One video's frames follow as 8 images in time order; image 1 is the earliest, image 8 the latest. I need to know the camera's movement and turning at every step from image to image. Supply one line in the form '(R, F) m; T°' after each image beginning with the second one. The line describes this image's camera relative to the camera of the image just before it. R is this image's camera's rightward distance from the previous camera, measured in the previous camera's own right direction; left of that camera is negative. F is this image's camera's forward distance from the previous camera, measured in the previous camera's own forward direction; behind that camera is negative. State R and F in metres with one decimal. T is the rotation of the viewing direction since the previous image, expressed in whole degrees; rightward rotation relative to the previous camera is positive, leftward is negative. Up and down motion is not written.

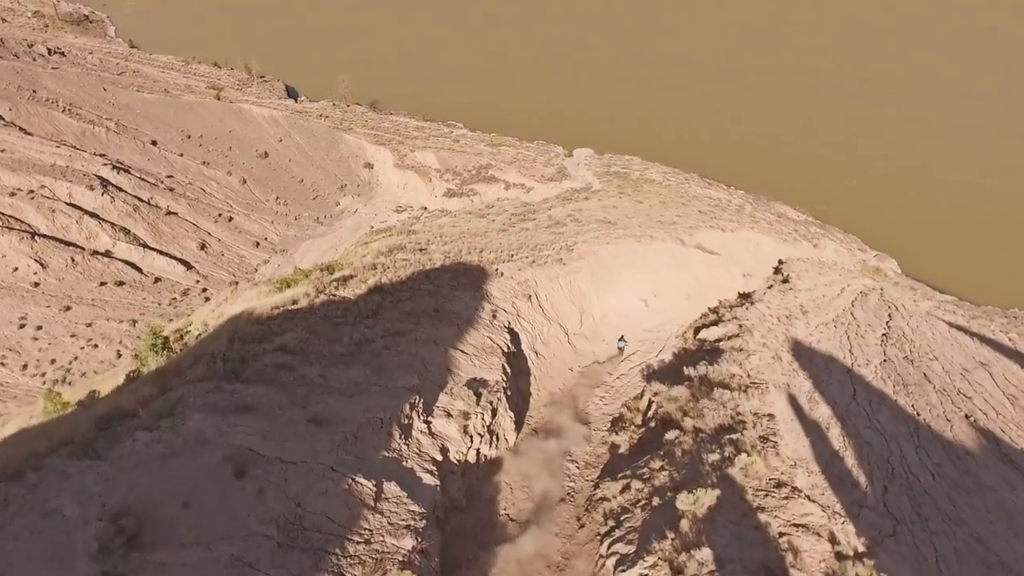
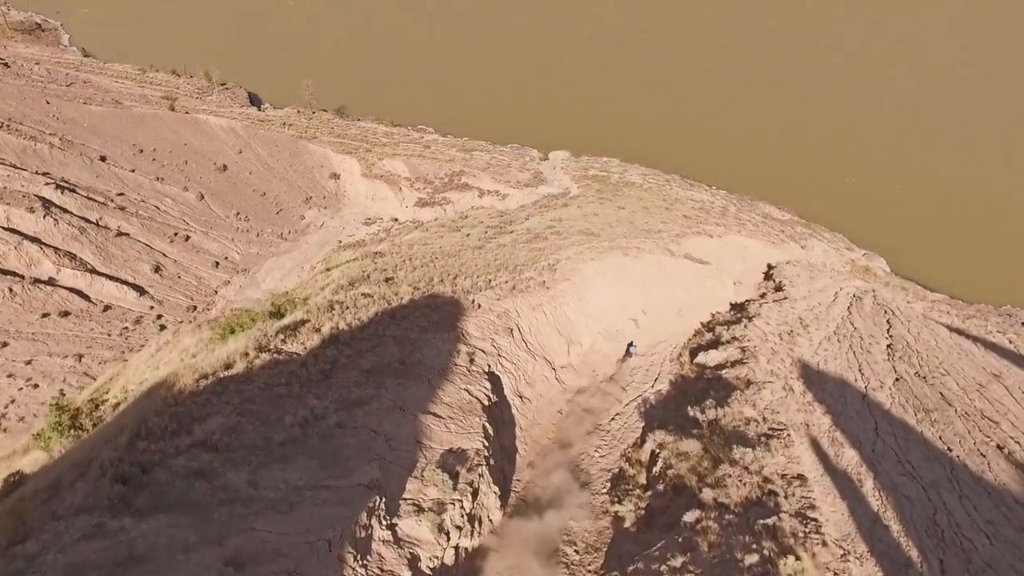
(0.0, +1.8) m; +1°
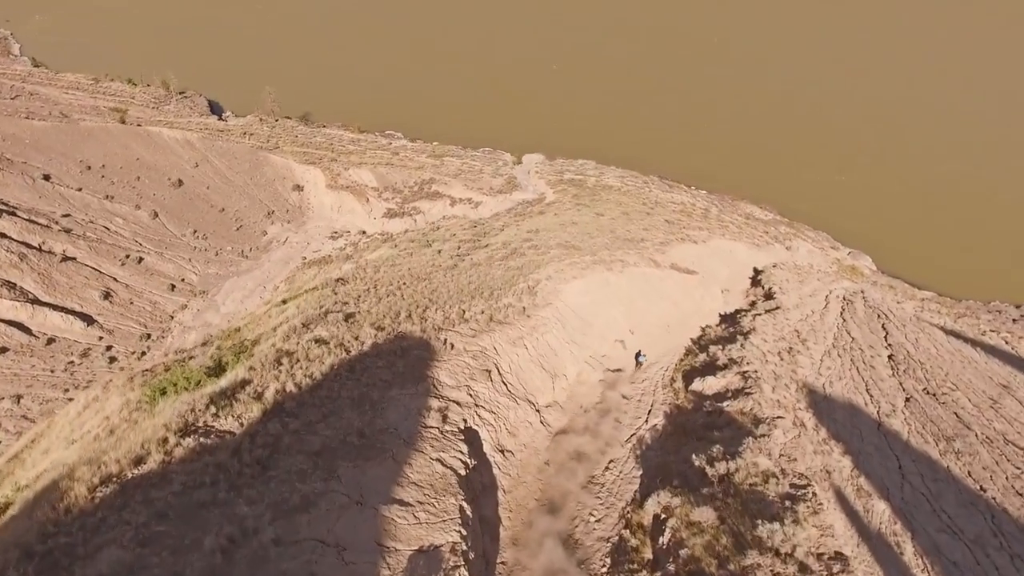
(0.0, +1.6) m; +2°
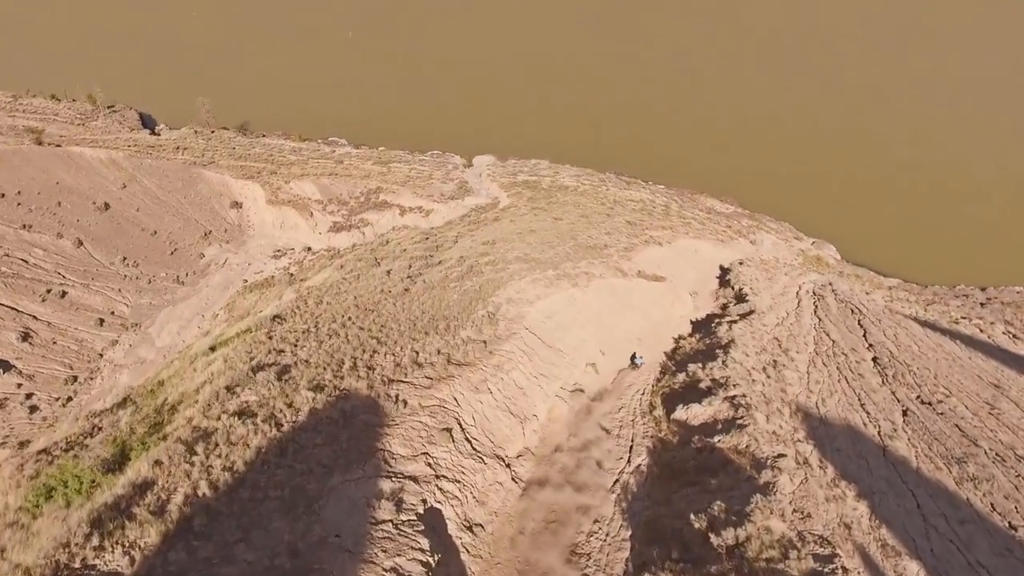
(0.0, +1.7) m; +3°
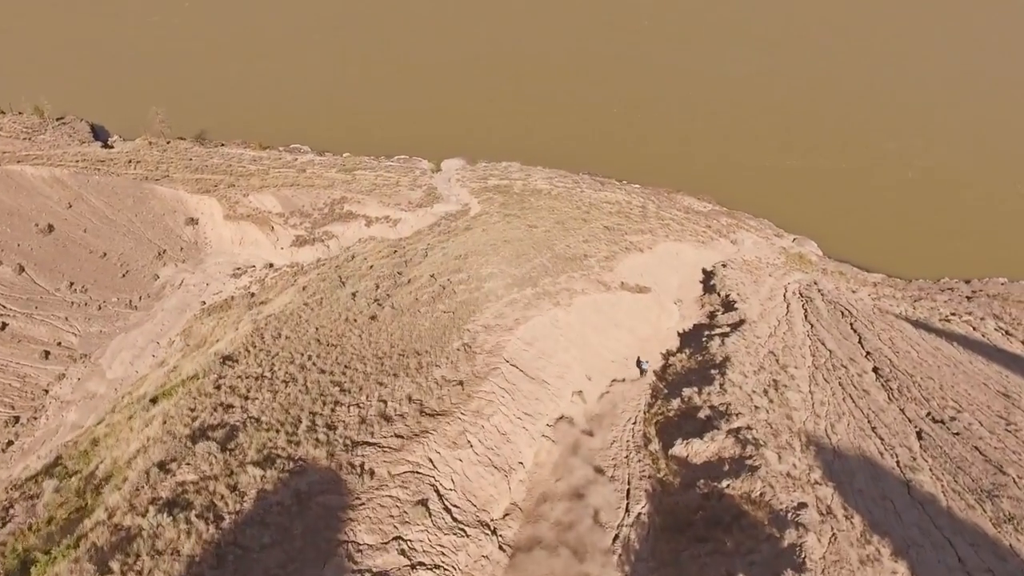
(-0.1, +1.5) m; +2°
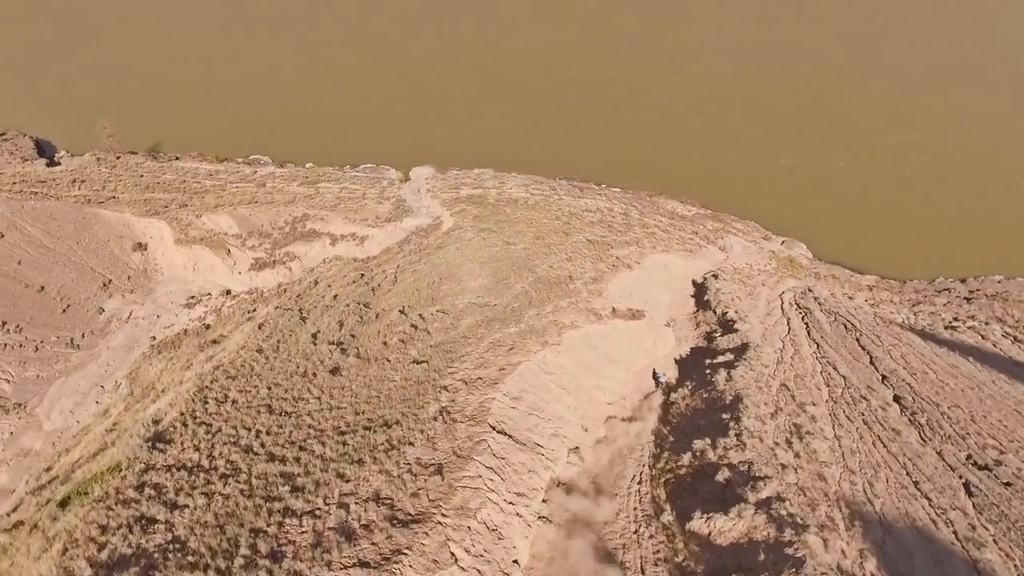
(-0.1, +2.1) m; +2°
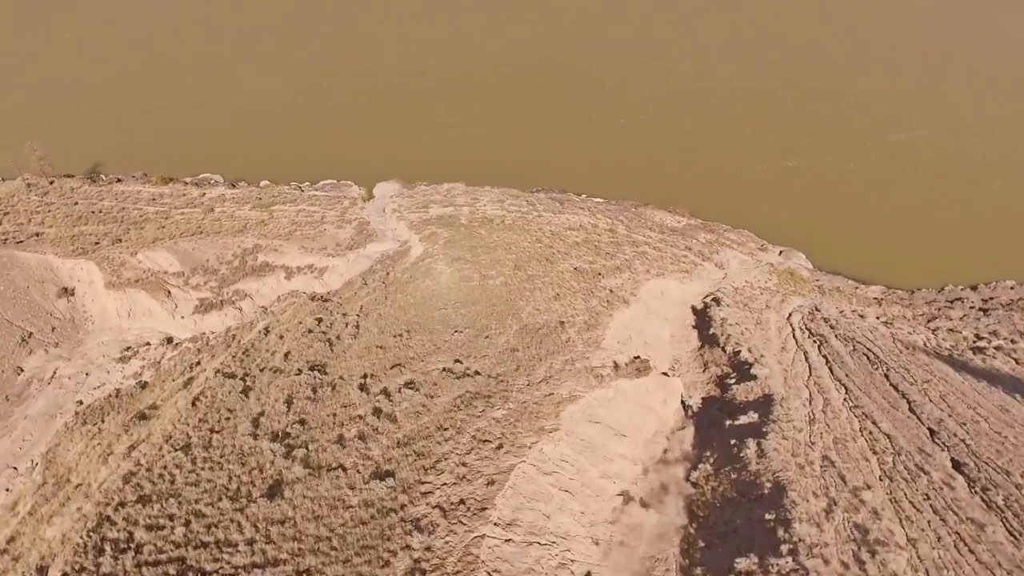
(-0.1, +3.2) m; +2°
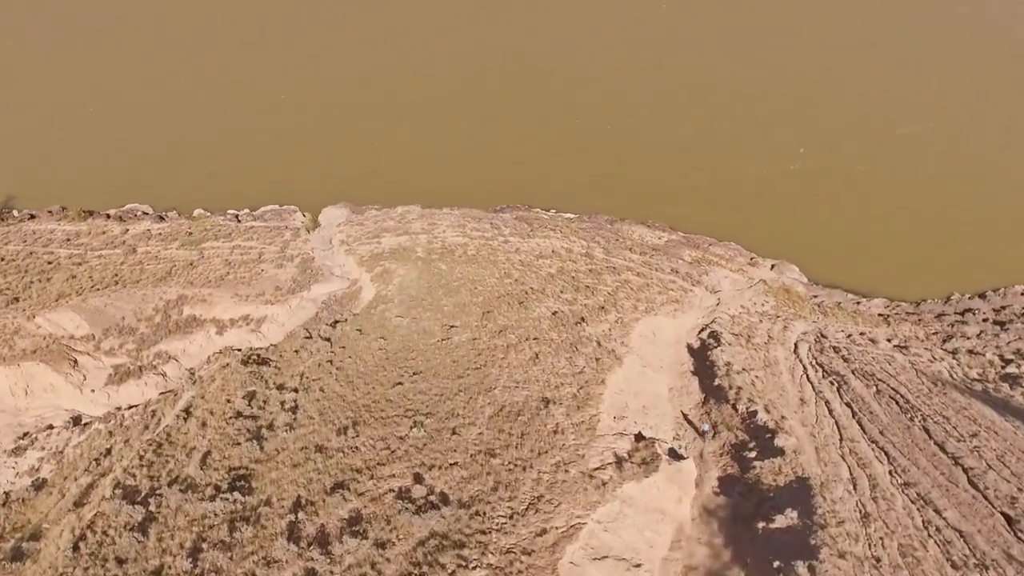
(0.0, +3.6) m; +2°
